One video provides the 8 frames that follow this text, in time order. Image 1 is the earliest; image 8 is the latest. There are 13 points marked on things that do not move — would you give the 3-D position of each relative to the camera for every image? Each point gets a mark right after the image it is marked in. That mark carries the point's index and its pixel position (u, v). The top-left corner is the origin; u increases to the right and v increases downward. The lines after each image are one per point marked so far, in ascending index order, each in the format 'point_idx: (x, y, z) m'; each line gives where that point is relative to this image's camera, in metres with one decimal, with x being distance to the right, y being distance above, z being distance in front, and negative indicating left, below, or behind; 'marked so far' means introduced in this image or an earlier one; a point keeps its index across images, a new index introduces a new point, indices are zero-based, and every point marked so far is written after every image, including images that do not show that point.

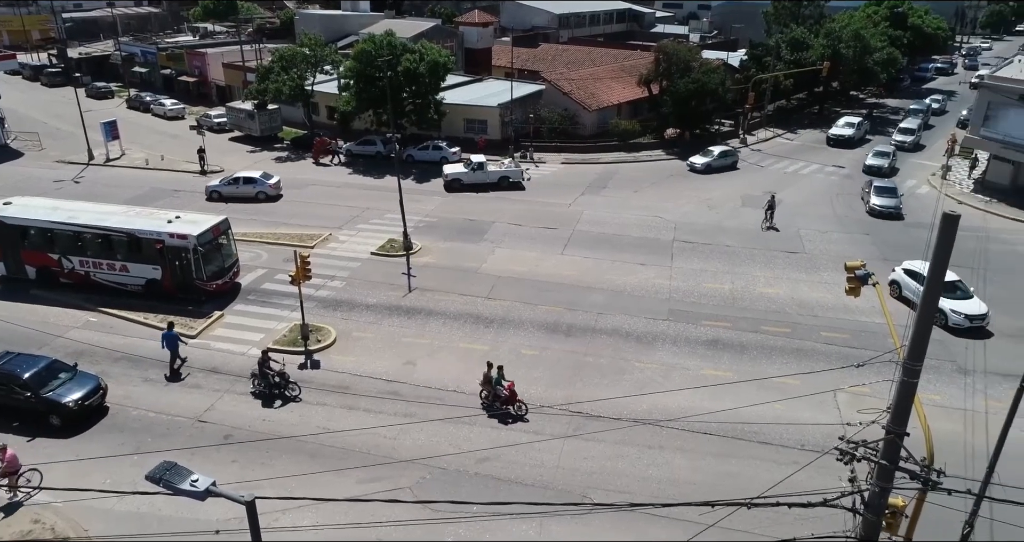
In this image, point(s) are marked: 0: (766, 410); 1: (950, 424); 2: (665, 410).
0: (+6.7, -3.7, +19.0) m
1: (+11.4, -4.0, +18.5) m
2: (+4.1, -3.7, +19.0) m
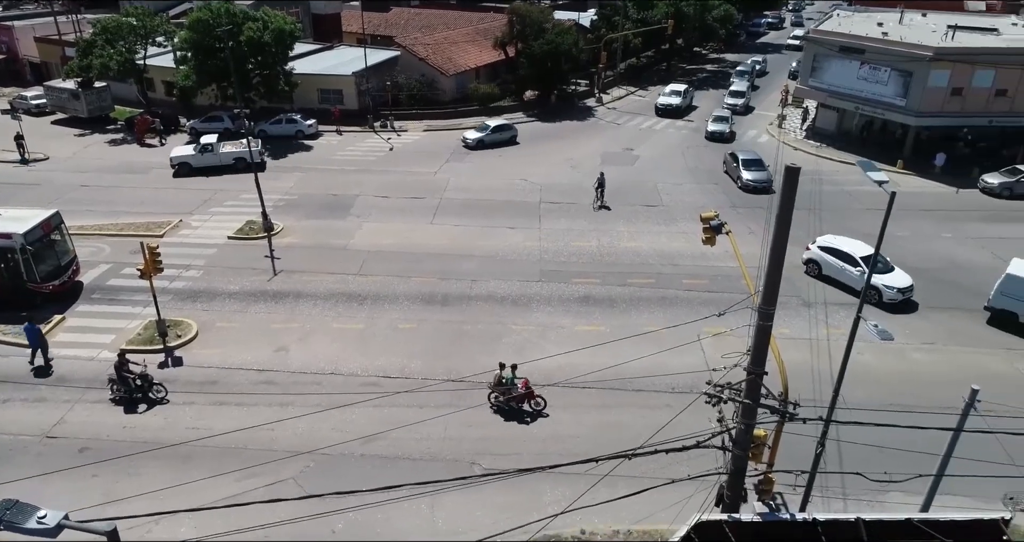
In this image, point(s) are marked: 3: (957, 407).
0: (+3.5, -2.5, +19.9) m
1: (+8.1, -2.3, +20.3) m
2: (+0.9, -2.7, +19.5) m
3: (+11.2, -3.5, +18.1) m
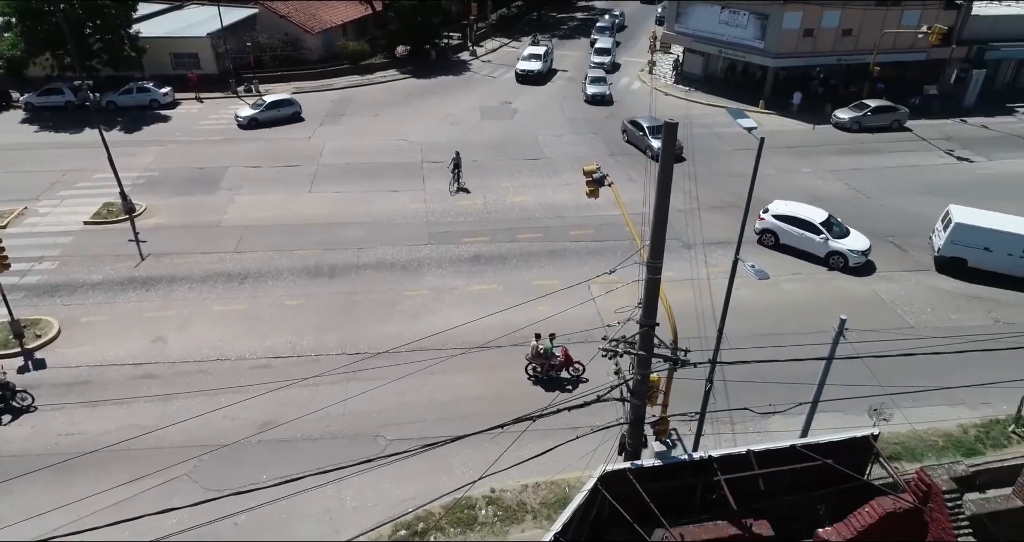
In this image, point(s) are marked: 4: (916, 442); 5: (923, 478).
0: (+0.5, -1.2, +20.1) m
1: (+5.1, -0.7, +21.2) m
2: (-1.9, -1.7, +19.4) m
3: (+8.5, -1.7, +19.6) m
4: (+8.9, -3.8, +15.7) m
5: (+5.0, -2.5, +8.6) m
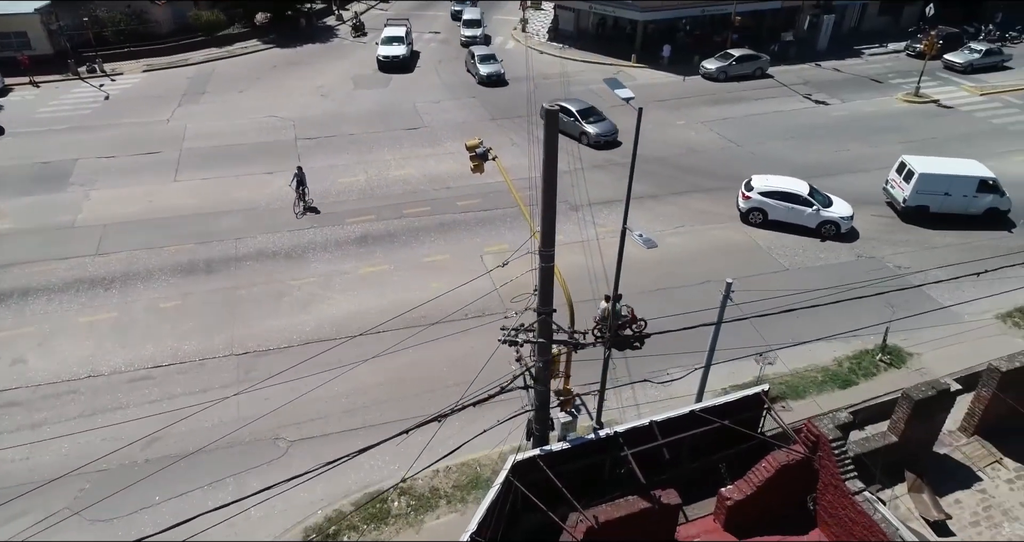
0: (-2.4, -0.6, +19.8) m
1: (+1.9, +0.4, +21.5) m
2: (-4.6, -1.3, +18.7) m
3: (+5.6, -0.3, +20.4) m
4: (+6.7, -2.6, +16.7) m
5: (+3.8, -2.0, +9.1) m
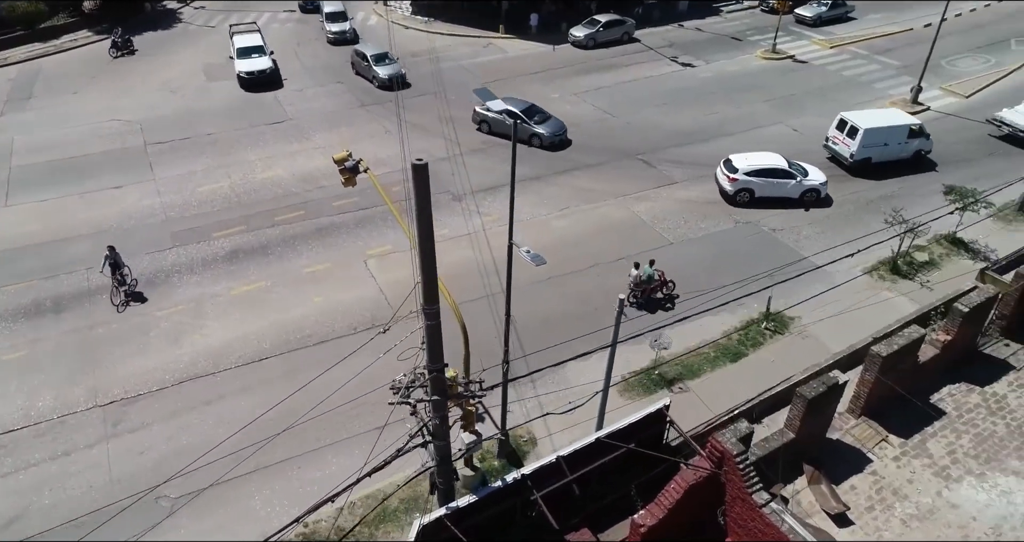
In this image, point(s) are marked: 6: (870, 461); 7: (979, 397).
0: (-5.3, -1.0, +18.6) m
1: (-1.5, +0.6, +20.9) m
2: (-7.3, -2.0, +17.2) m
3: (+2.4, +0.2, +20.4) m
4: (+4.3, -2.1, +17.1) m
5: (+2.6, -2.2, +9.1) m
6: (+5.2, -2.8, +10.5) m
7: (+7.5, -2.0, +11.5) m
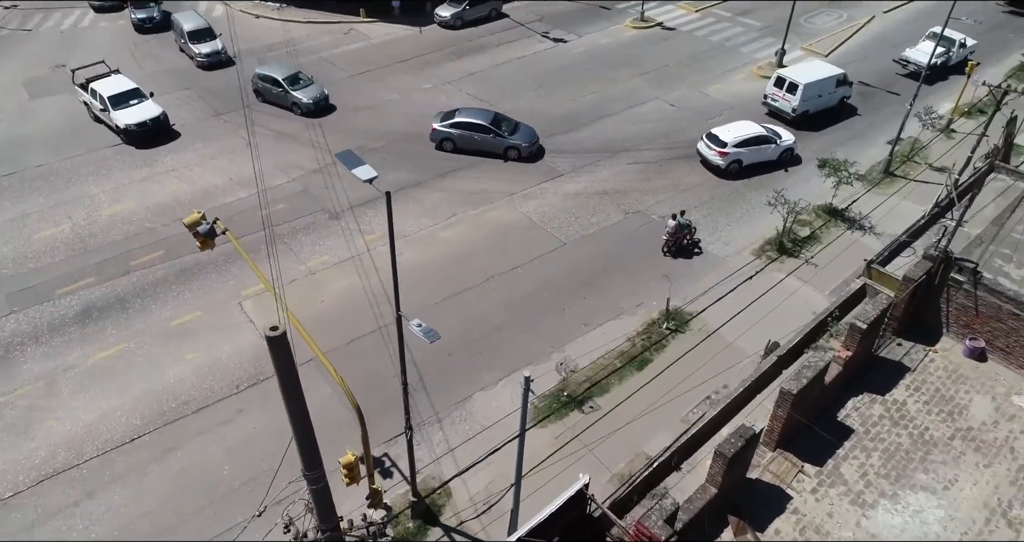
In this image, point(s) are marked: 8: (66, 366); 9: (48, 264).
0: (-7.7, -2.3, +16.8) m
1: (-4.5, -0.2, +19.5) m
2: (-9.4, -3.6, +15.2) m
3: (-0.5, -0.2, +19.6) m
4: (+2.1, -2.4, +16.7) m
5: (+1.6, -3.1, +8.6) m
6: (+4.0, -3.3, +10.4) m
7: (+6.0, -2.2, +11.7) m
8: (-10.5, -2.2, +16.9) m
9: (-12.8, +0.2, +19.9) m
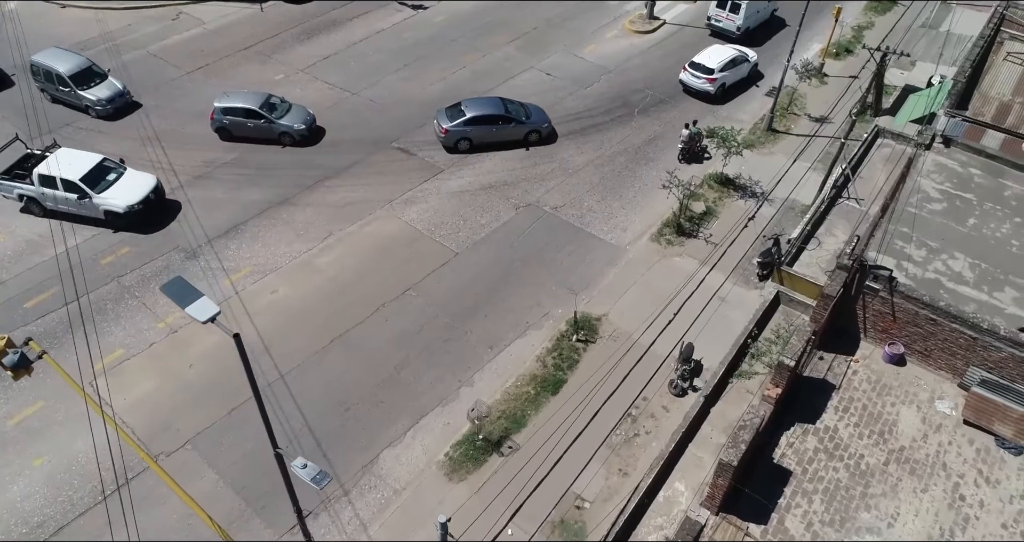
0: (-9.6, -4.2, +14.2) m
1: (-7.0, -1.5, +17.1) m
2: (-10.8, -5.8, +12.5) m
3: (-3.2, -0.9, +17.8) m
4: (+0.1, -2.9, +15.5) m
5: (+0.9, -4.3, +7.5) m
6: (+3.1, -4.0, +9.6) m
7: (+4.7, -2.6, +11.1) m
8: (-12.3, -4.4, +13.9) m
9: (-15.4, -2.1, +16.3) m
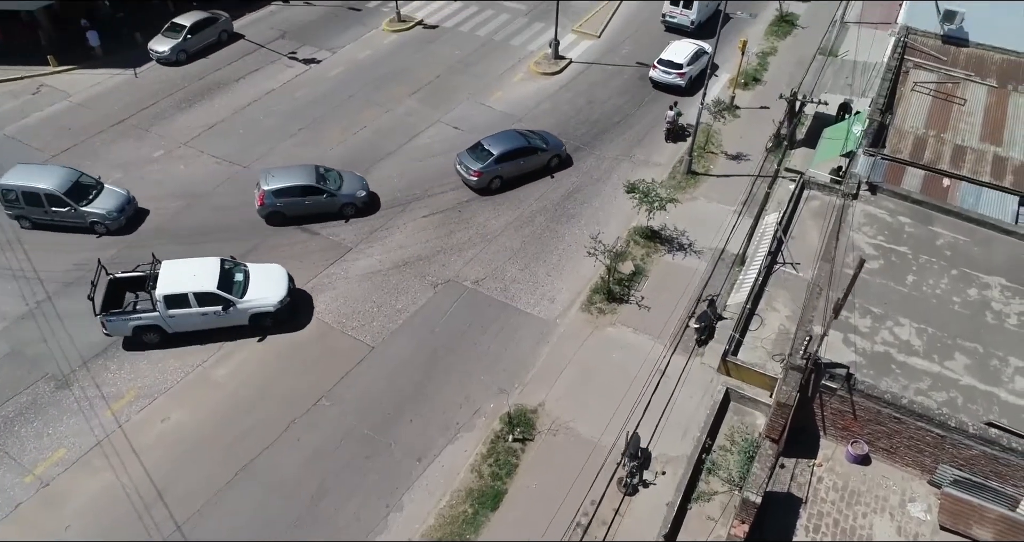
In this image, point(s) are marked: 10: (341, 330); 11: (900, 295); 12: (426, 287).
0: (-10.4, -7.2, +11.5) m
1: (-8.5, -4.3, +14.7) m
2: (-11.3, -8.8, +9.7) m
3: (-4.8, -3.3, +15.8) m
4: (-1.2, -5.0, +13.8) m
5: (+0.6, -6.1, +6.0) m
6: (+2.5, -5.7, +8.3) m
7: (+3.8, -4.1, +9.9) m
8: (-13.1, -7.7, +11.0) m
9: (-16.6, -5.7, +13.0) m
10: (-4.3, -1.5, +17.9) m
11: (+7.6, -0.5, +14.0) m
12: (-2.3, -0.4, +19.0) m
